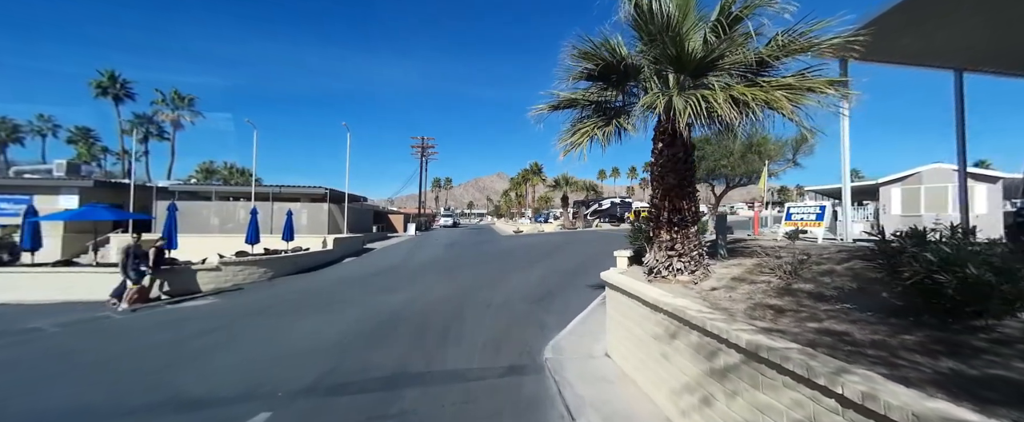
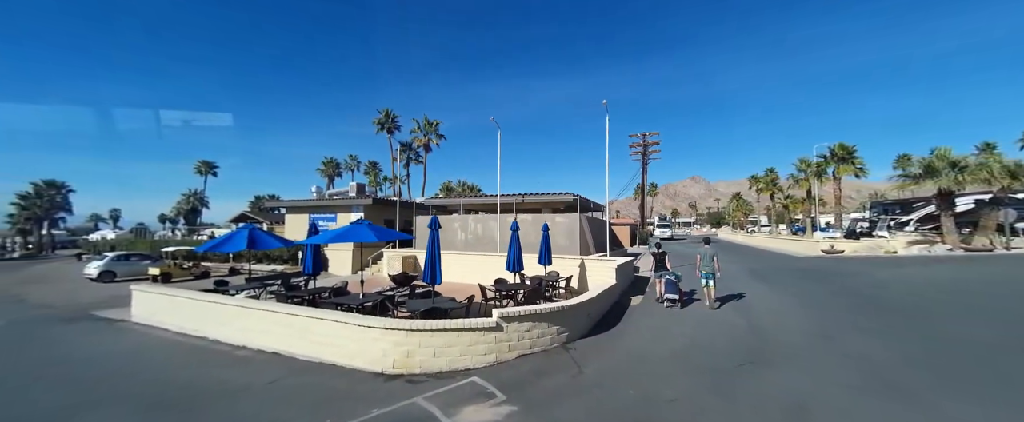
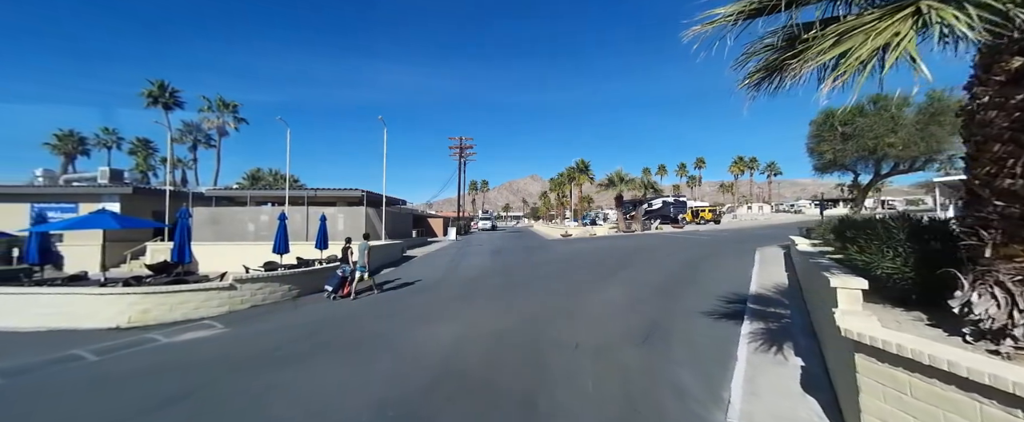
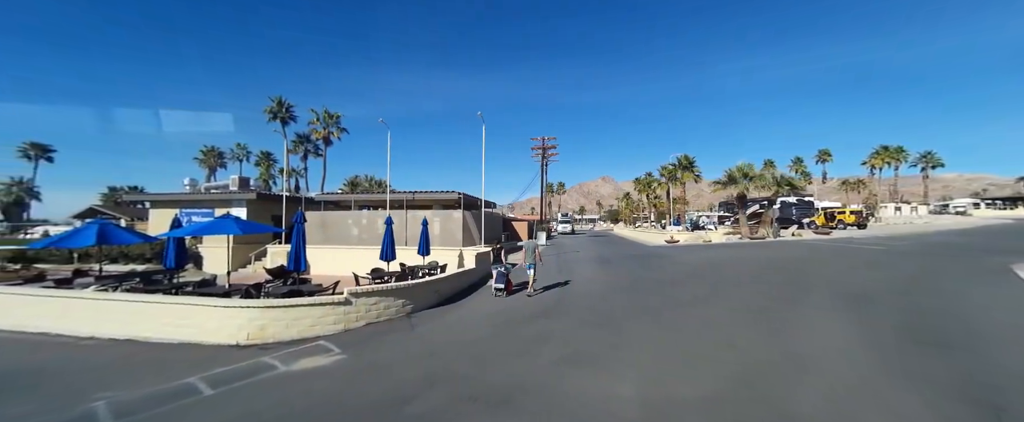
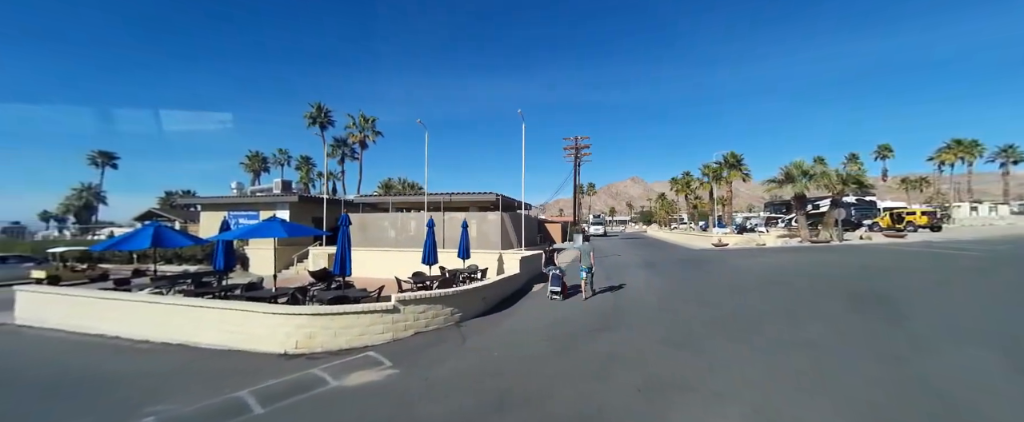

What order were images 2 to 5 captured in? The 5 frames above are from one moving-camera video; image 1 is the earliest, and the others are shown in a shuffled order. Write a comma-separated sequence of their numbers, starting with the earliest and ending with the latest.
3, 4, 5, 2
